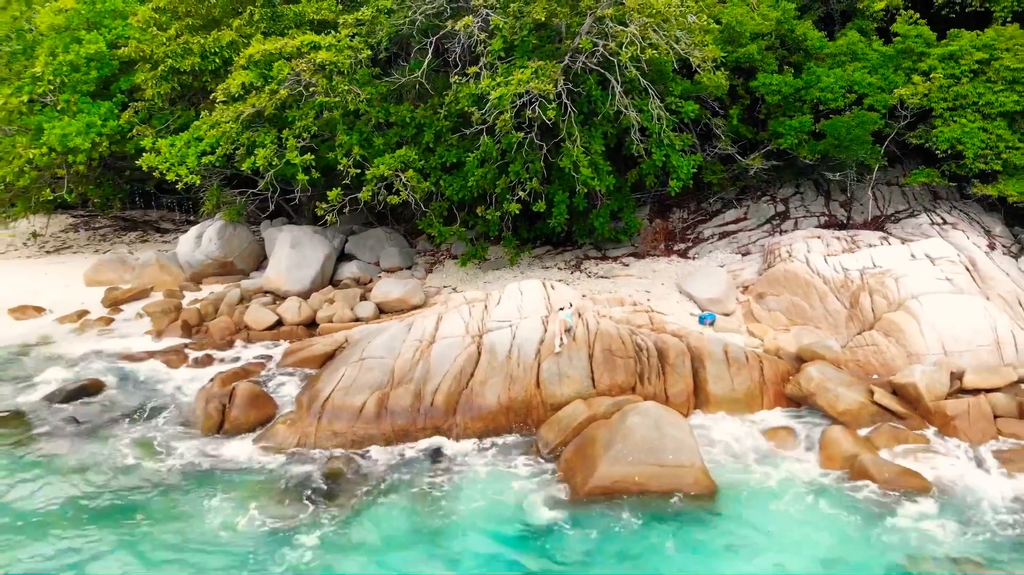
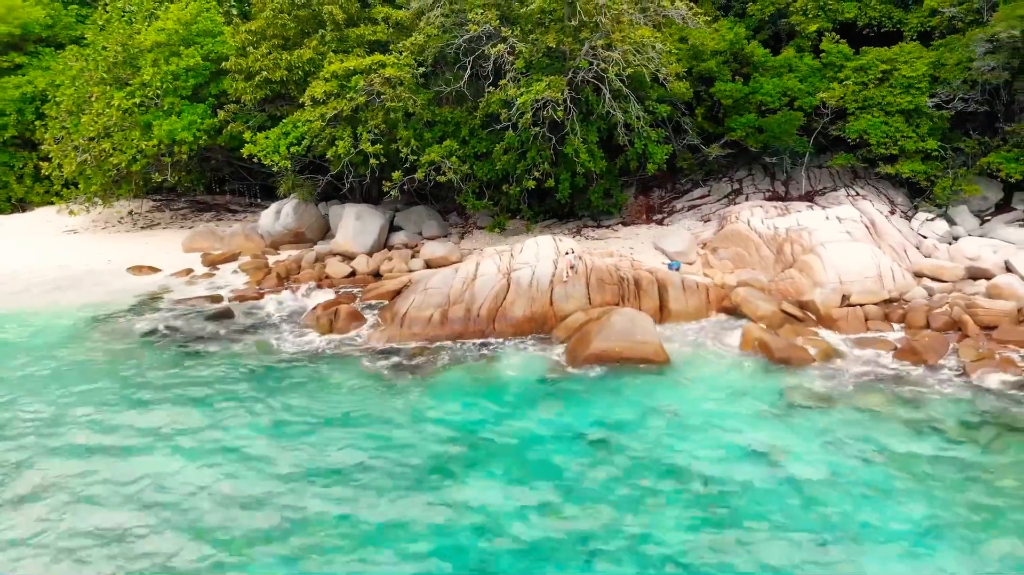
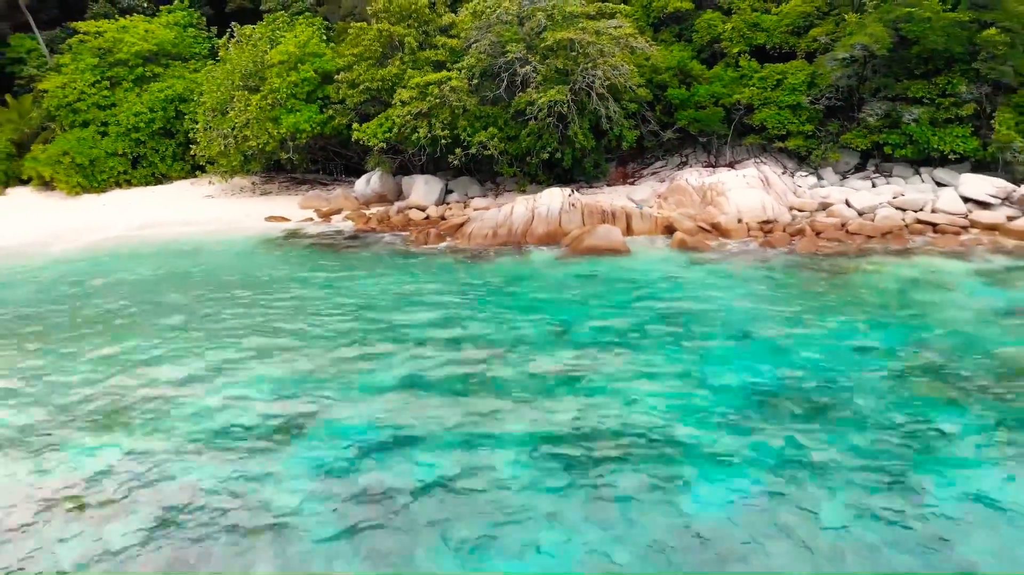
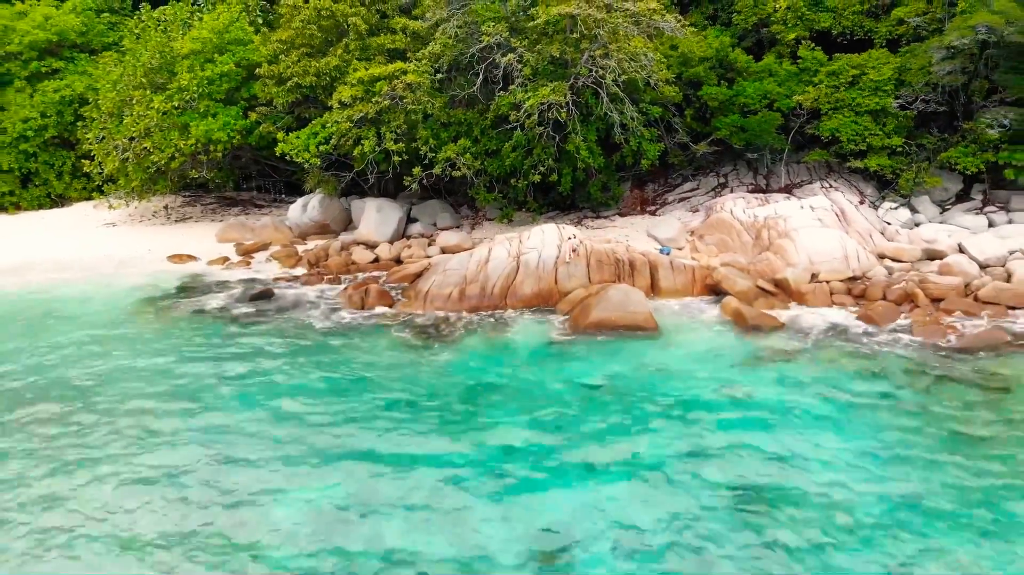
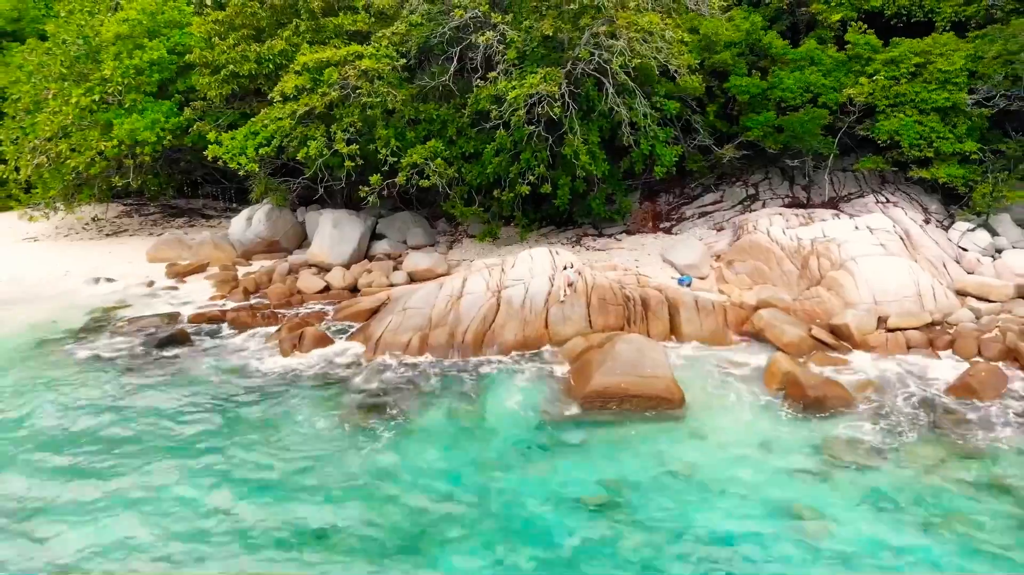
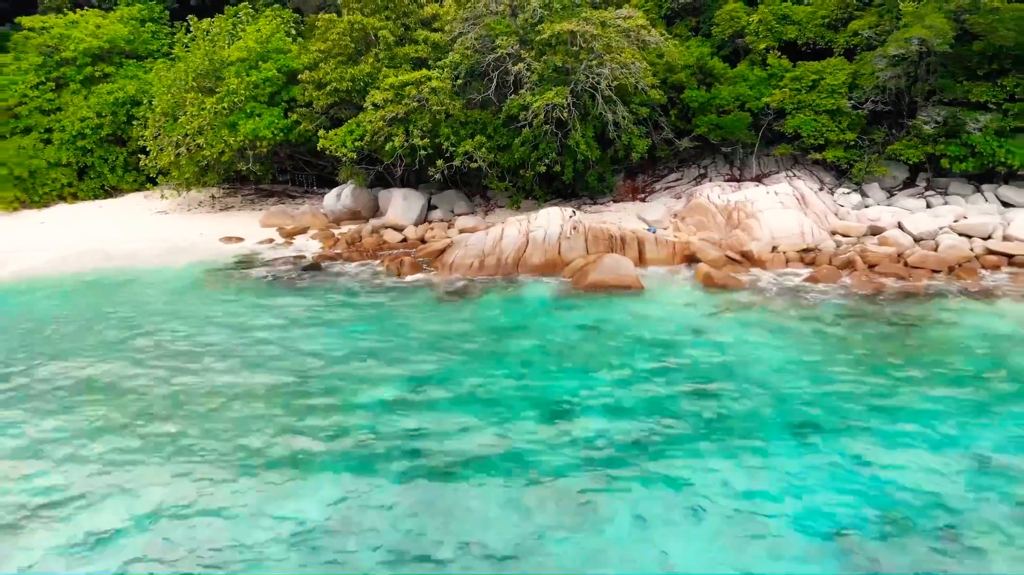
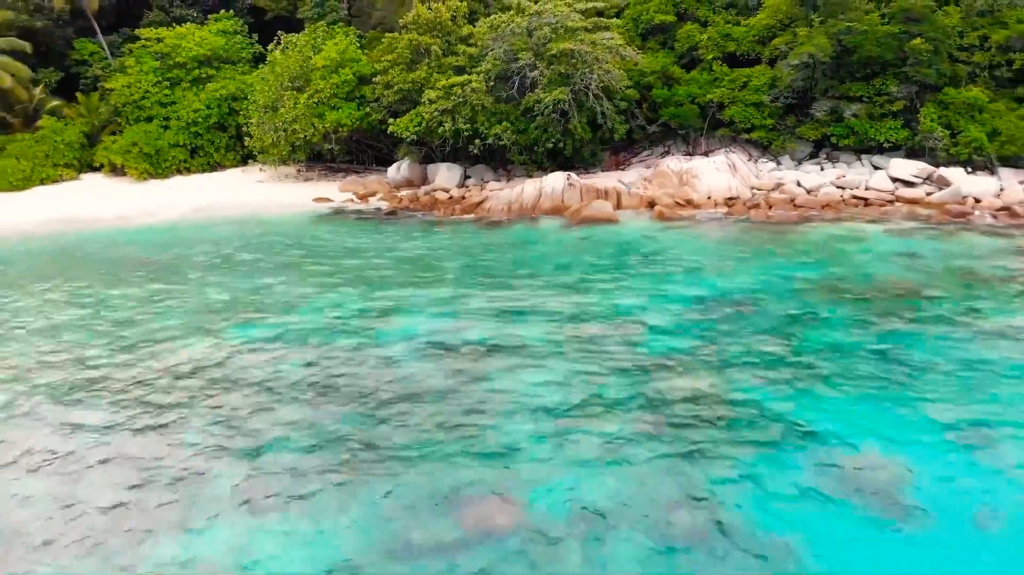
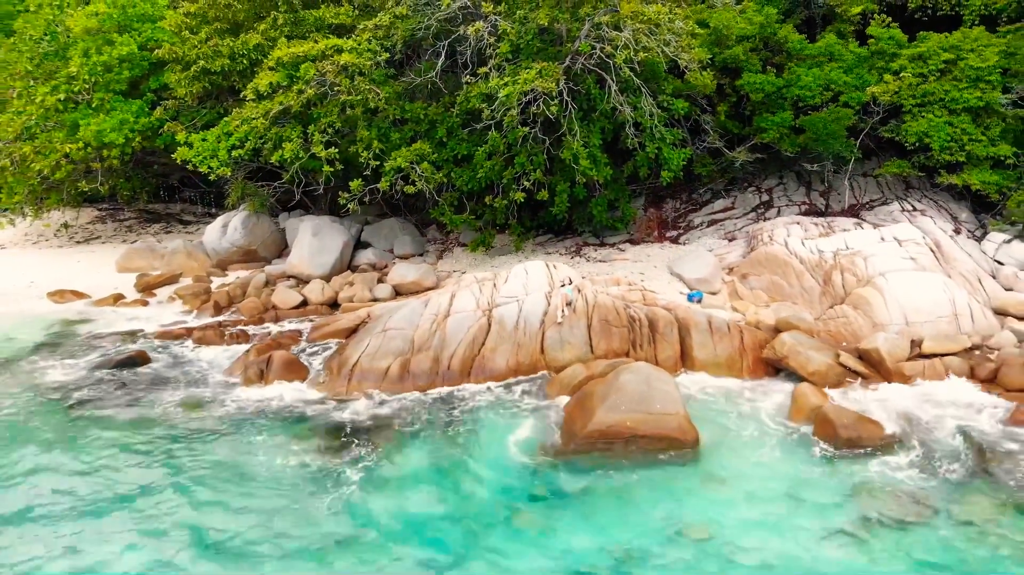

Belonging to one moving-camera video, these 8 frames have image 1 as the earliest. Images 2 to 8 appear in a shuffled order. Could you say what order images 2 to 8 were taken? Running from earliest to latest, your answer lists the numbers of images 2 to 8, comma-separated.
8, 5, 2, 4, 6, 3, 7
